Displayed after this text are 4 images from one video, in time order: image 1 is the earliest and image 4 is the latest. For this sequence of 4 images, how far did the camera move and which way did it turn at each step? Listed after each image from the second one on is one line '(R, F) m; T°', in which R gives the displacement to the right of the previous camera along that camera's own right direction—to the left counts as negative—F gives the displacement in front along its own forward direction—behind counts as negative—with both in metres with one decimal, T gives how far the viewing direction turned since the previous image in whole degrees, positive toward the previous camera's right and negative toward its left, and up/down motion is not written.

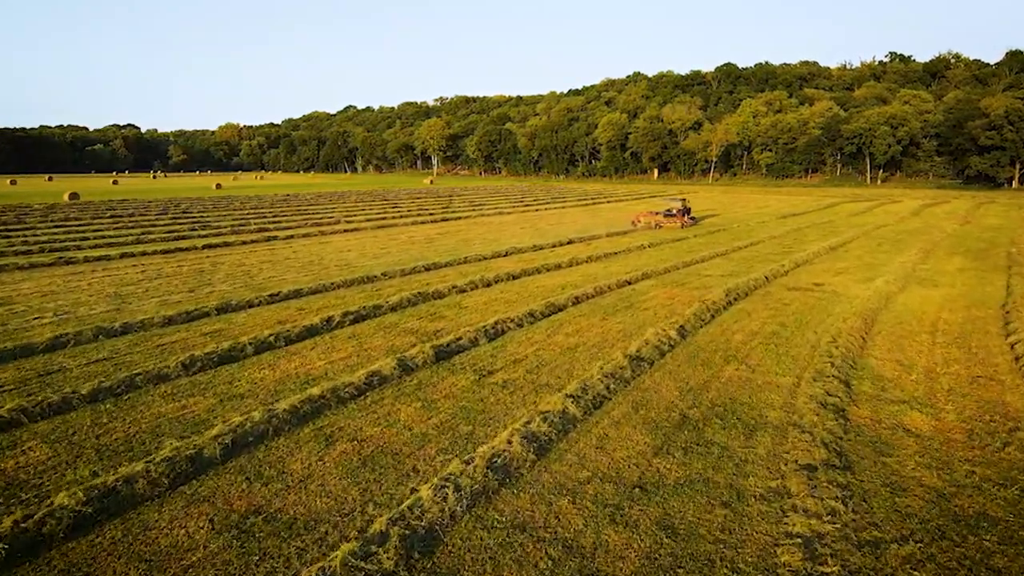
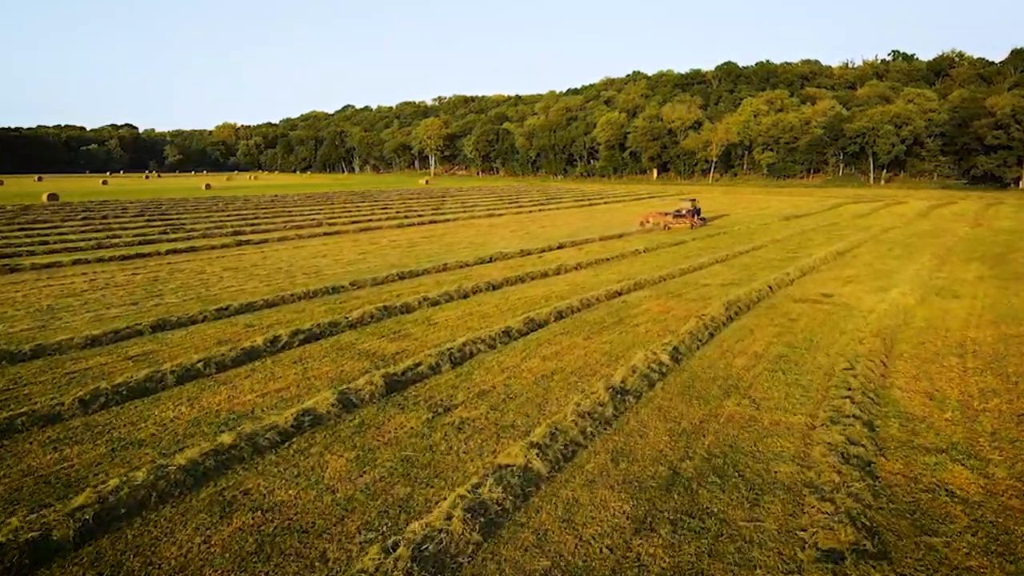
(+0.5, +1.7) m; 0°
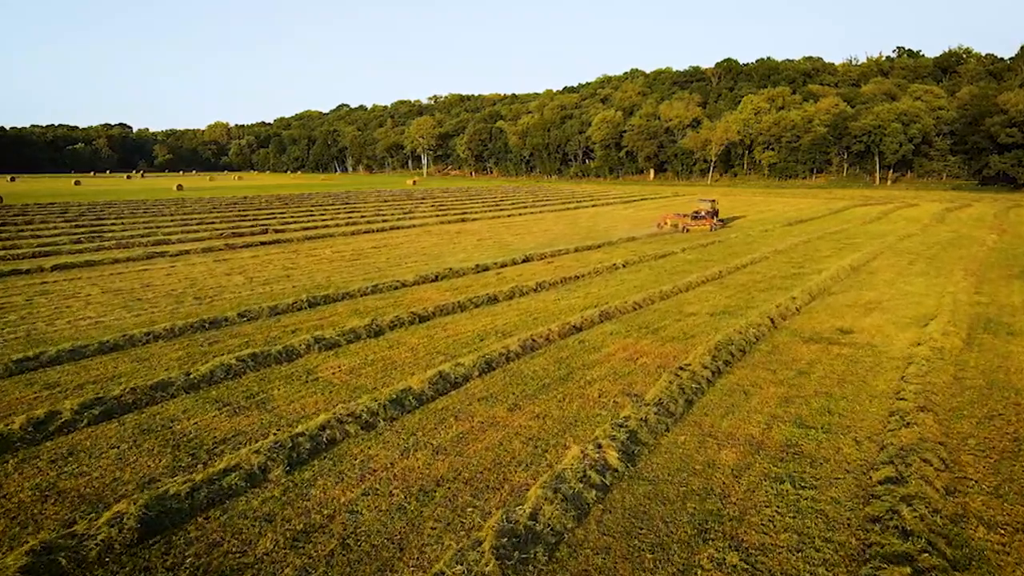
(+1.4, +3.9) m; 0°
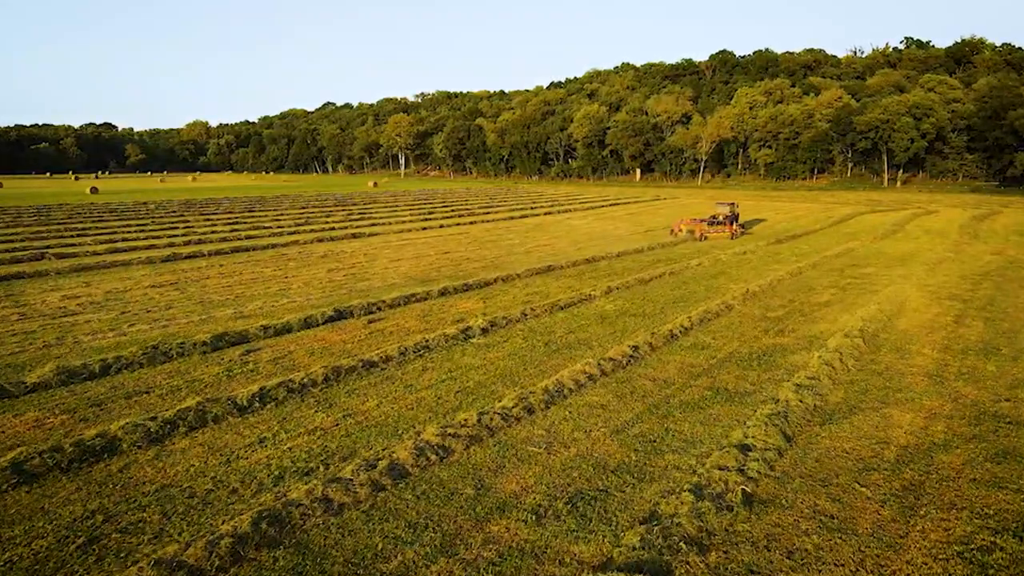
(+4.1, +9.2) m; 0°
